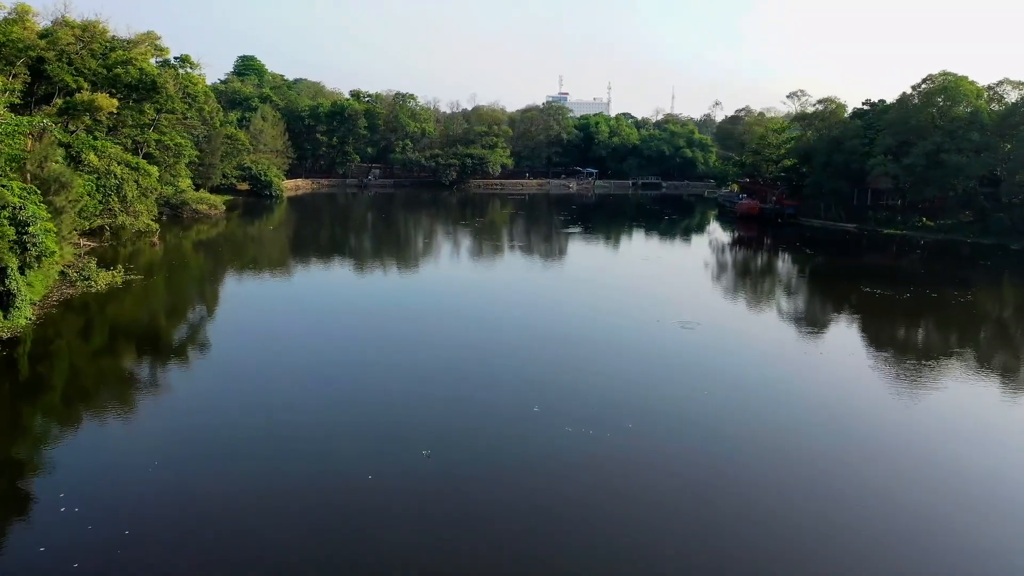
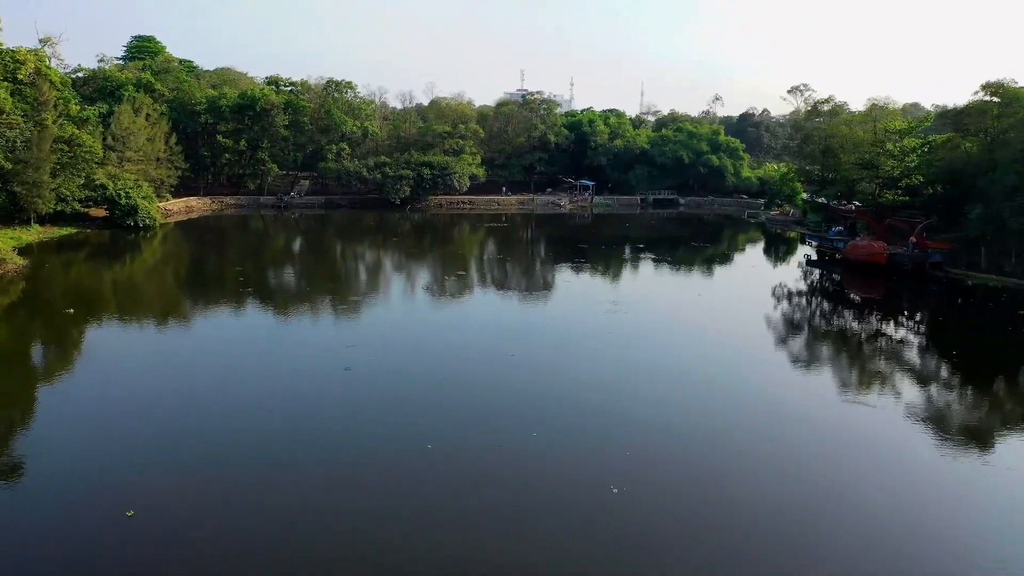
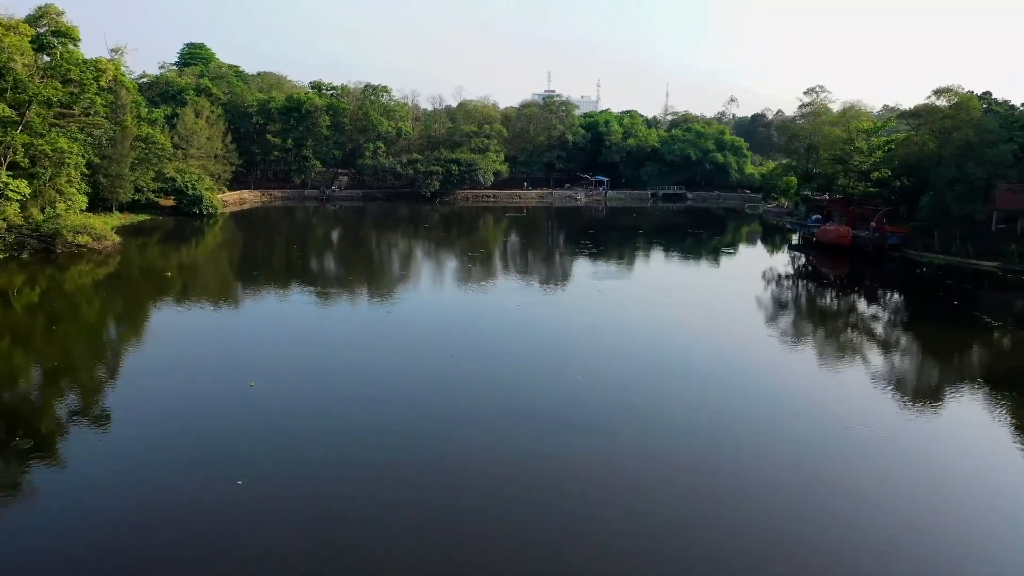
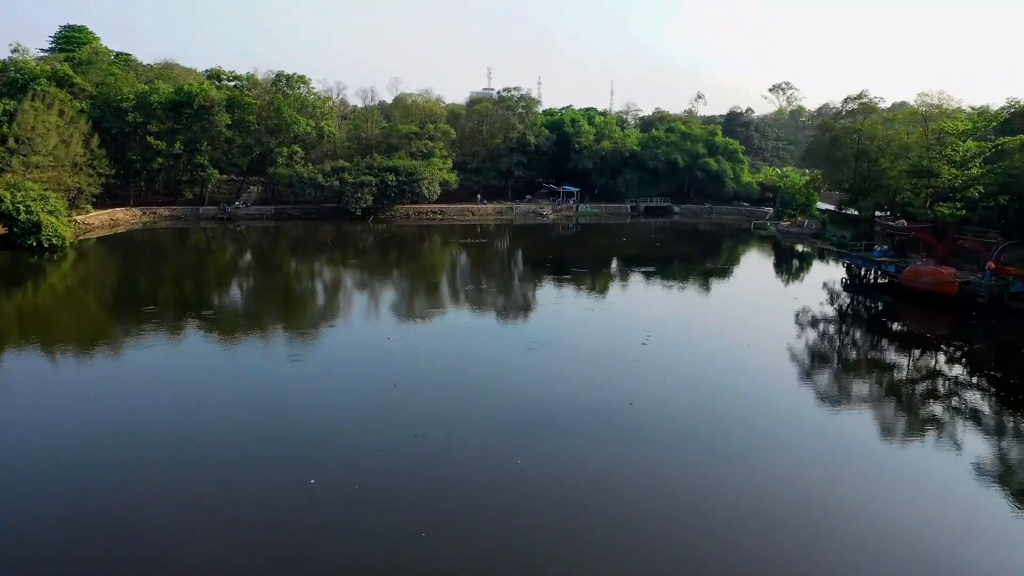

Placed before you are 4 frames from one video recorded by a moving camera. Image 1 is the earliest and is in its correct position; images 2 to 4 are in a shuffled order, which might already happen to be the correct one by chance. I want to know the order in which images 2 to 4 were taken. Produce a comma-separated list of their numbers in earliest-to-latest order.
3, 2, 4
